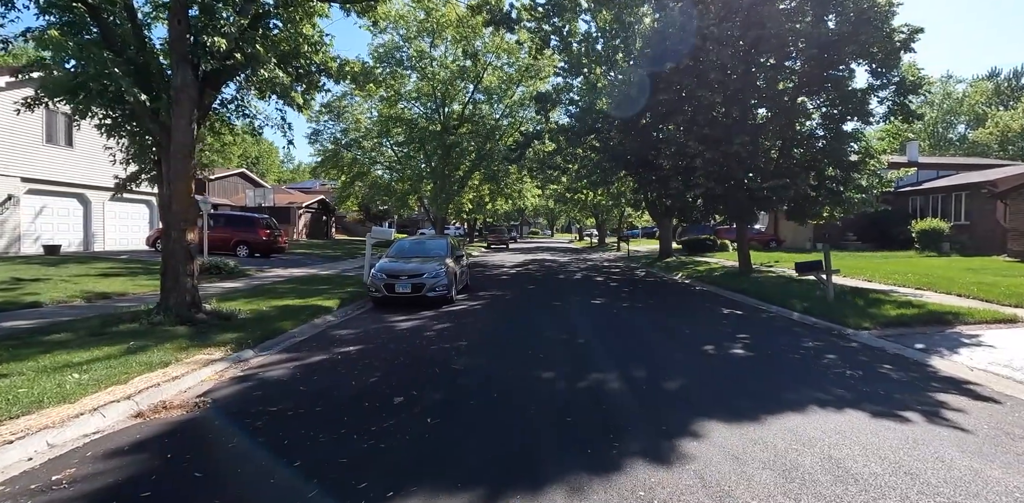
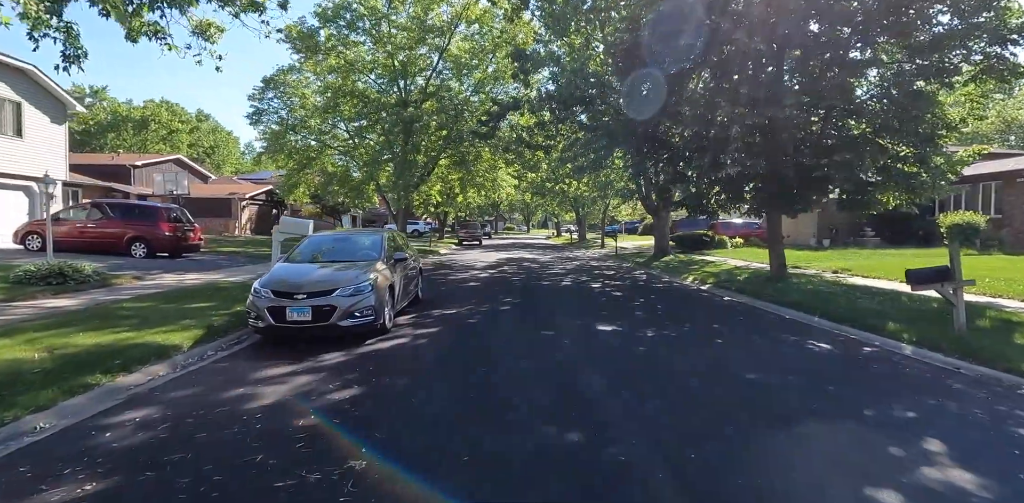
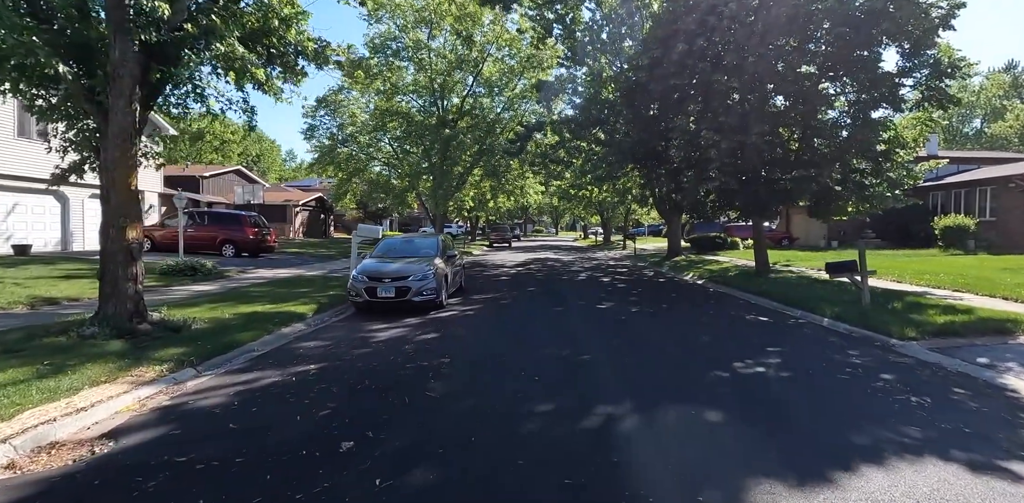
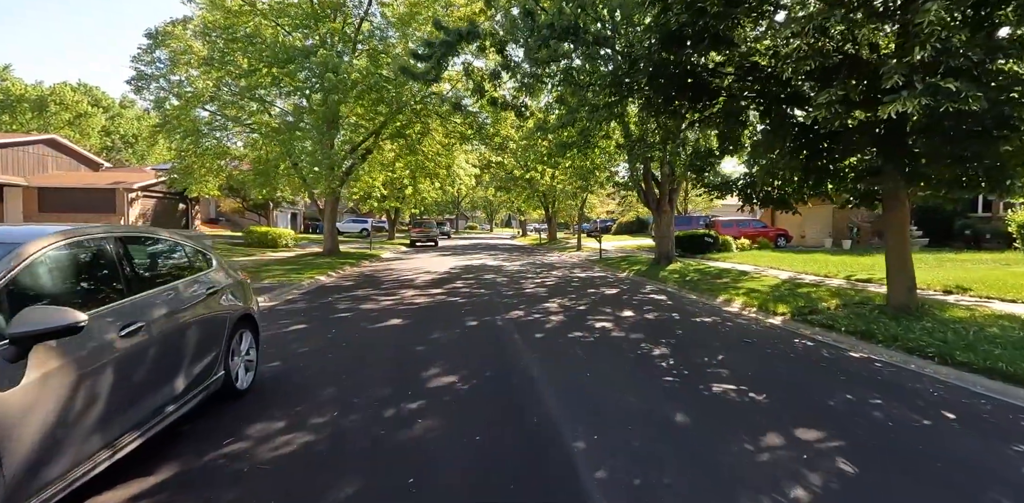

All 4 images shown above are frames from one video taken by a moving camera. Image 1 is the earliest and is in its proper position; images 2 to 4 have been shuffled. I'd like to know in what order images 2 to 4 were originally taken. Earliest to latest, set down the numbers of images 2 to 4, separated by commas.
3, 2, 4
